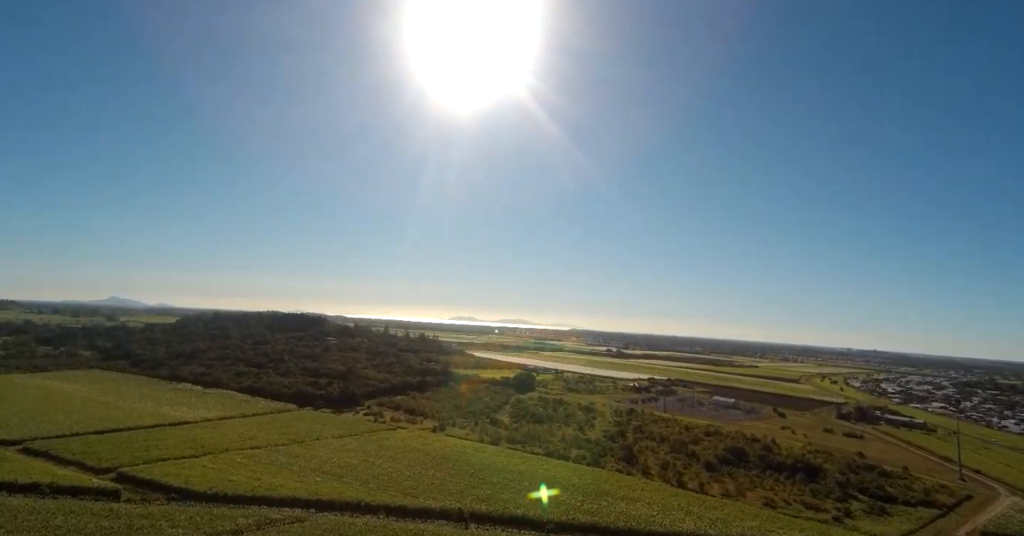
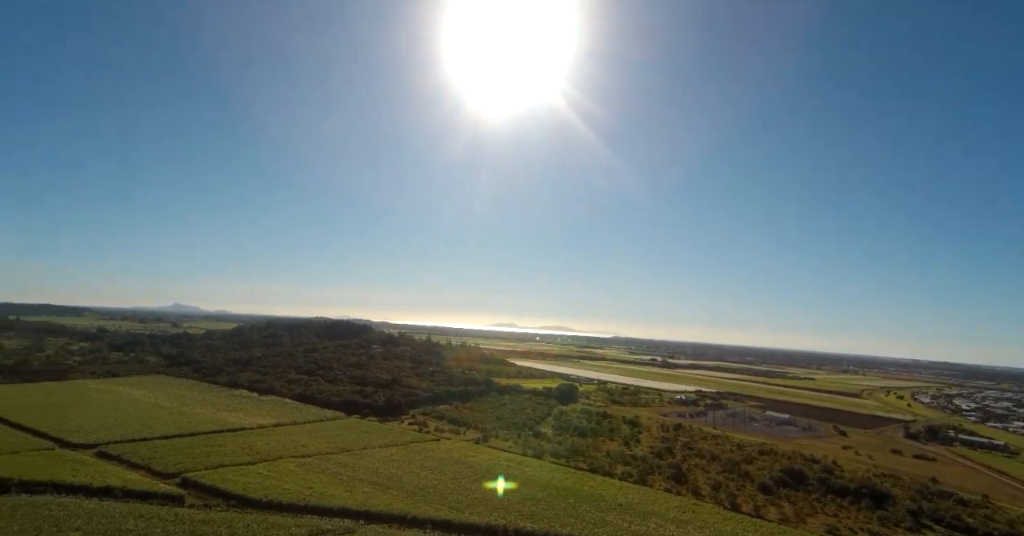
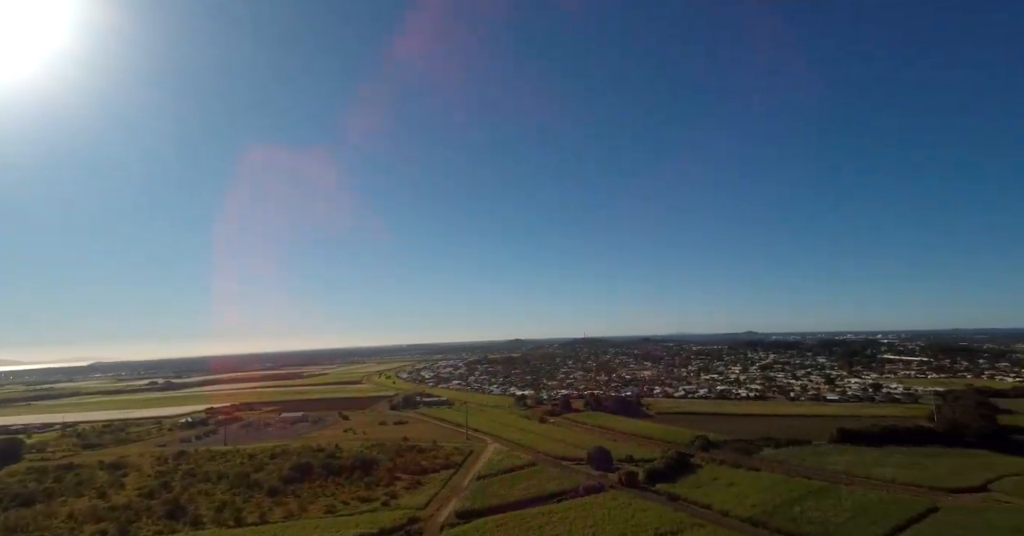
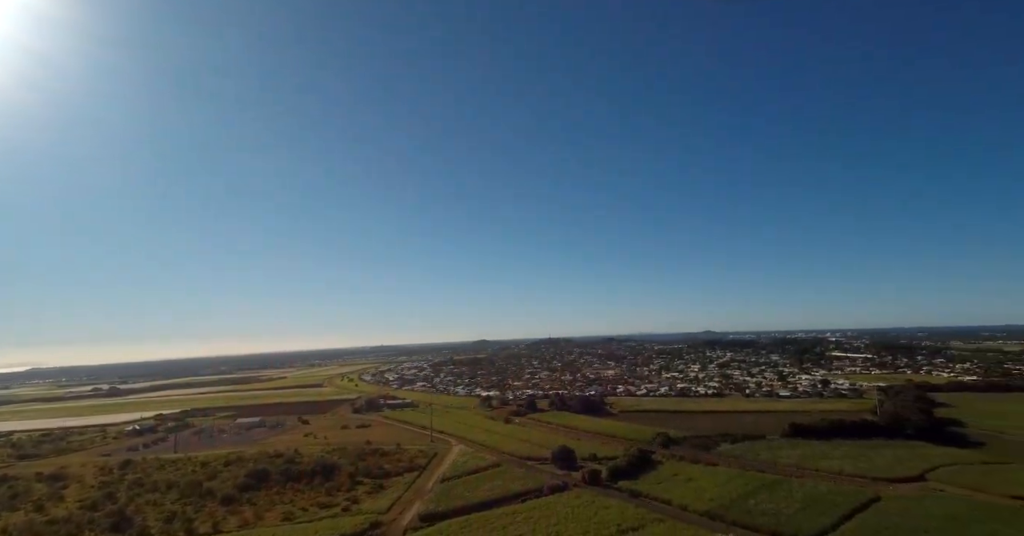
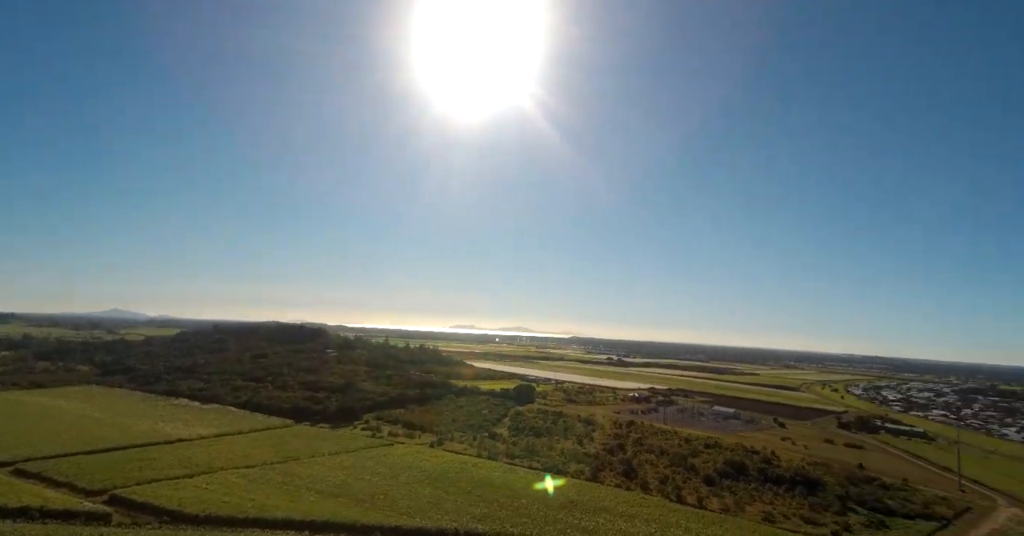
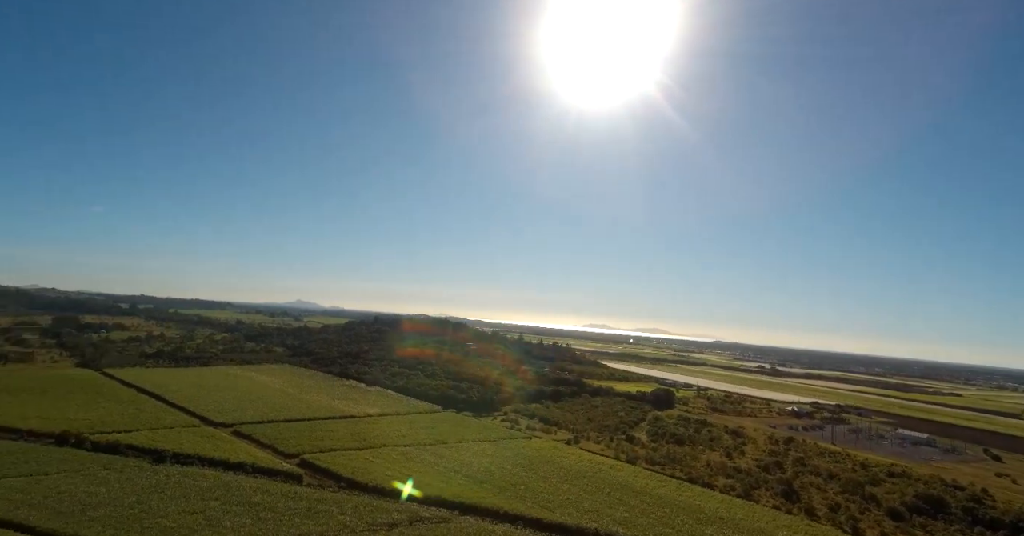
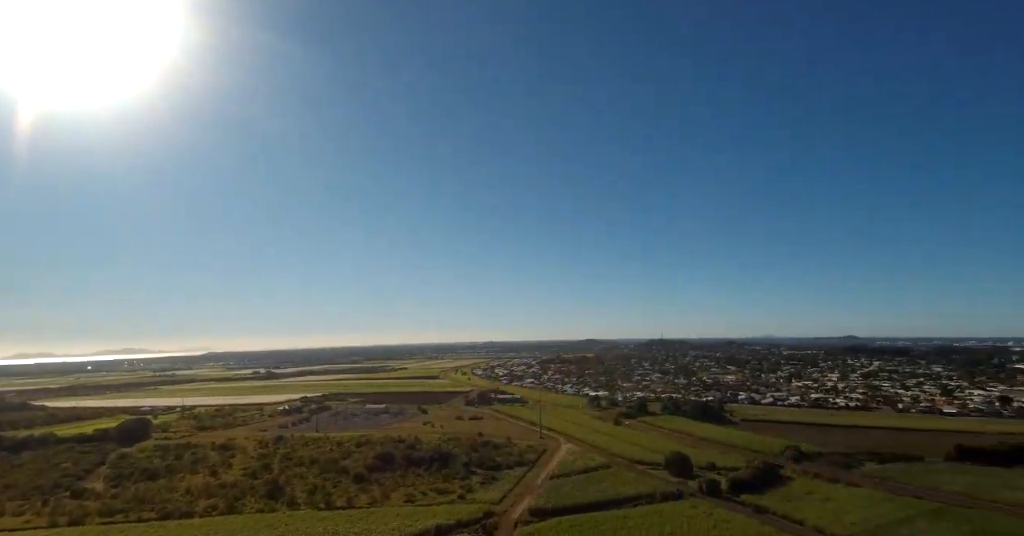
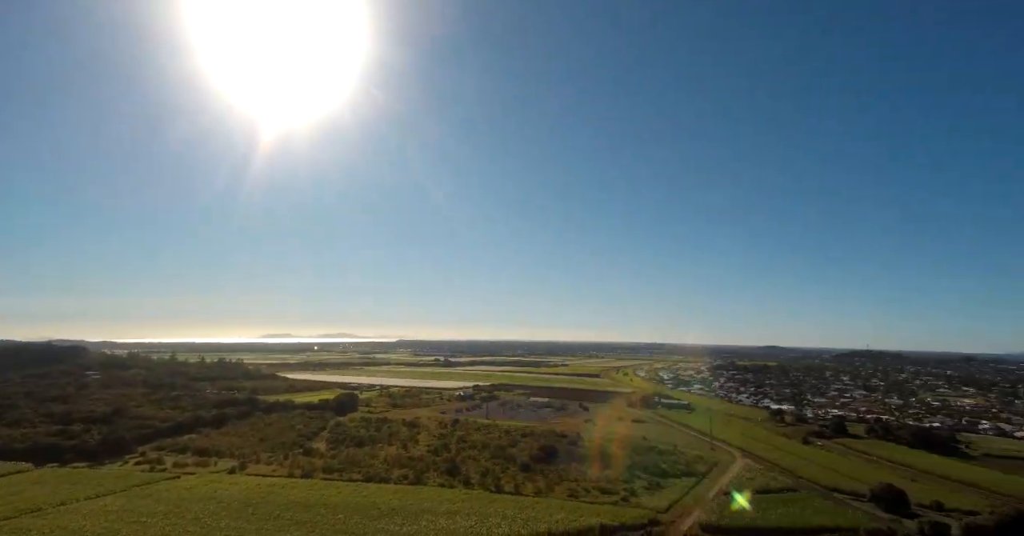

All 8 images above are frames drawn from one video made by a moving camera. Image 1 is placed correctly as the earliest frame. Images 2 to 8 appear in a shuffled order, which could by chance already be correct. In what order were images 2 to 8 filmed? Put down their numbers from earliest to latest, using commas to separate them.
2, 6, 5, 8, 7, 3, 4
